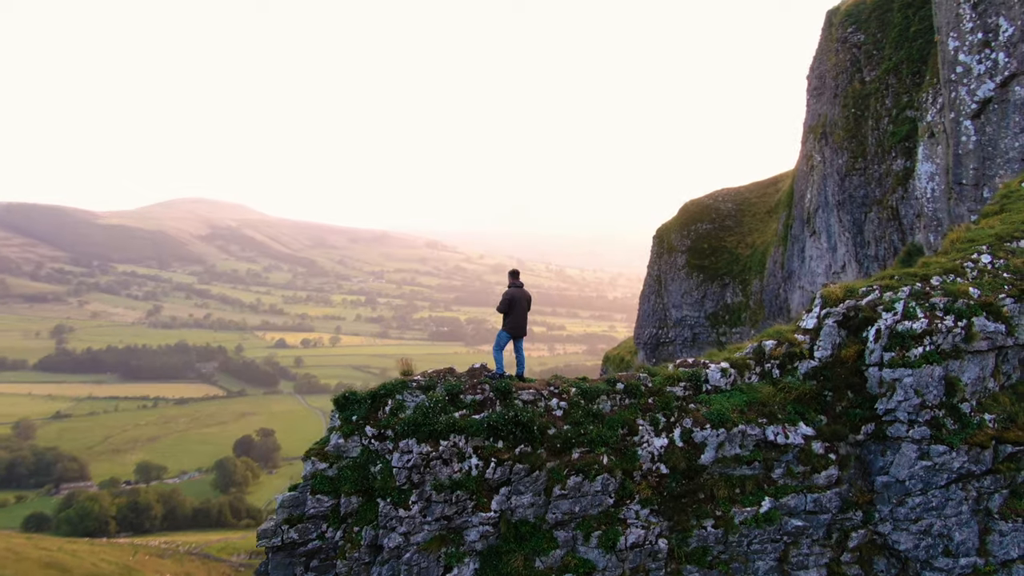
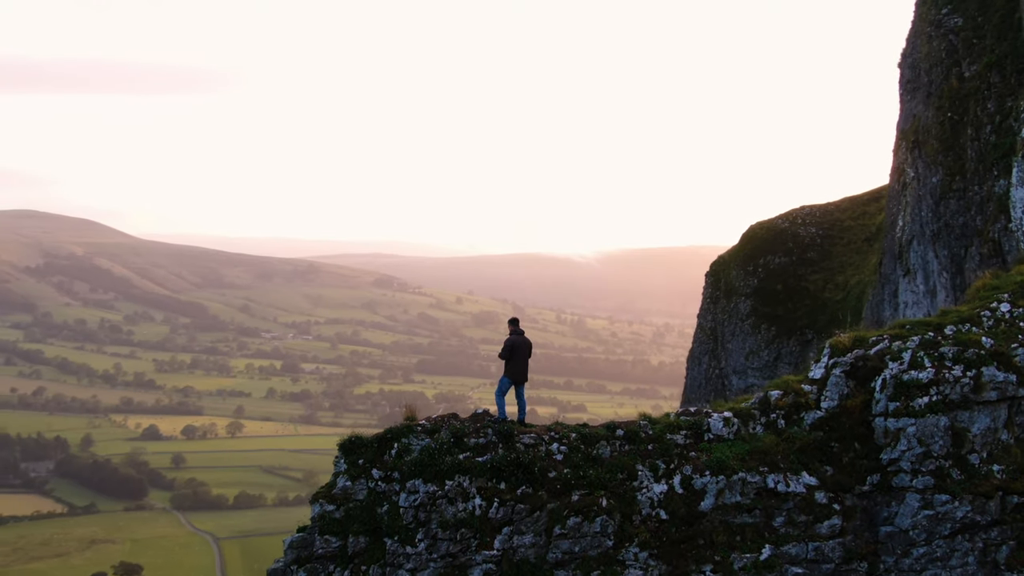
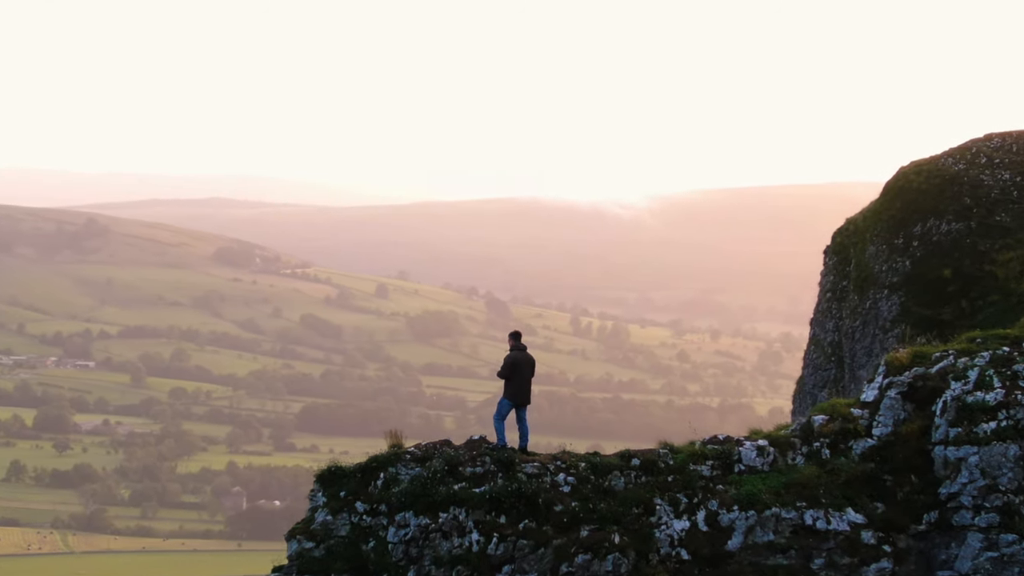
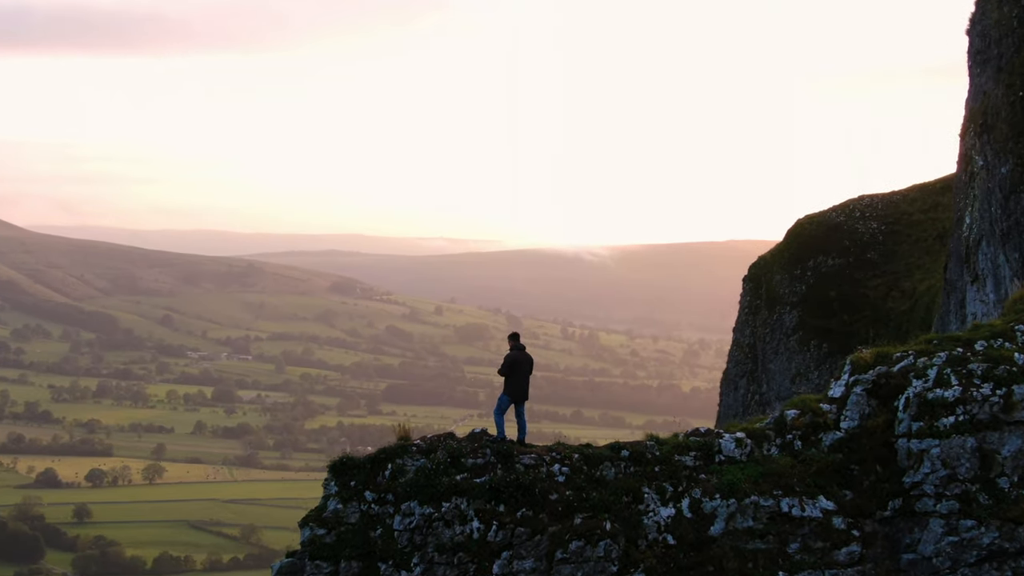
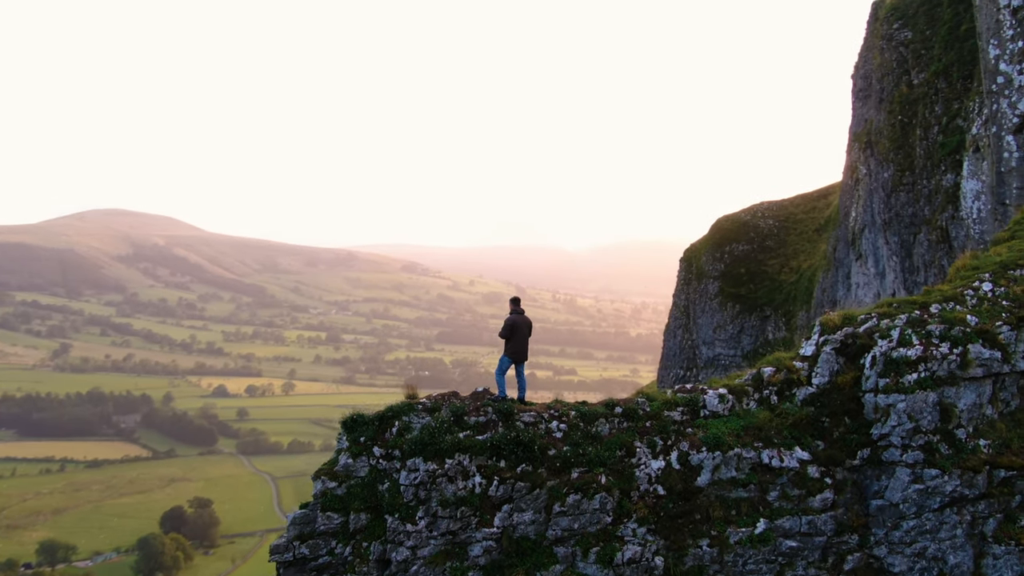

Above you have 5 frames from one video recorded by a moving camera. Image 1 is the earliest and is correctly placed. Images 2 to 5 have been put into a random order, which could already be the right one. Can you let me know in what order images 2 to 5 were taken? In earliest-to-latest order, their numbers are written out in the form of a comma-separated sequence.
5, 2, 4, 3
